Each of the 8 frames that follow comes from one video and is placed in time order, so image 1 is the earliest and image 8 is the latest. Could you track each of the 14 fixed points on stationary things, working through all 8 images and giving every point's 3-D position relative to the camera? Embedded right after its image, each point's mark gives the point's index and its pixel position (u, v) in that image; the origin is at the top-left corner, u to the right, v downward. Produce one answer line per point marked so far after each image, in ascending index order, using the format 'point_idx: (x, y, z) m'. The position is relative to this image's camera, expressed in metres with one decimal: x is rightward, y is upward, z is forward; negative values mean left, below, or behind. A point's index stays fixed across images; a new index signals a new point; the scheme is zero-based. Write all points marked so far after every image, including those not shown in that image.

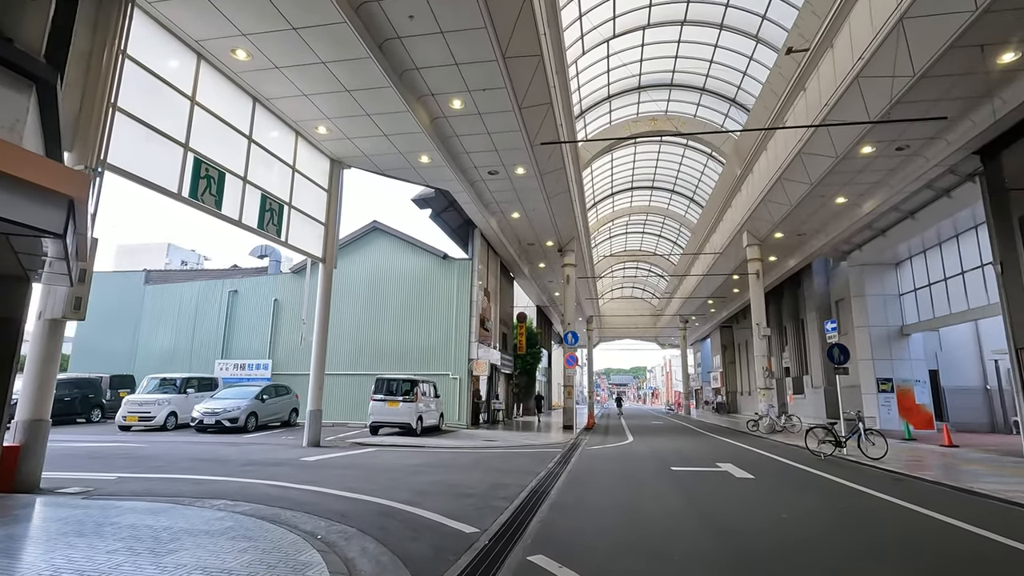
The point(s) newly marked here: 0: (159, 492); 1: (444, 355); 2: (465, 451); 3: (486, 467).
0: (-4.4, -2.5, +6.5) m
1: (-2.4, -2.4, +19.0) m
2: (-1.1, -3.8, +12.5) m
3: (-0.5, -3.2, +9.4) m
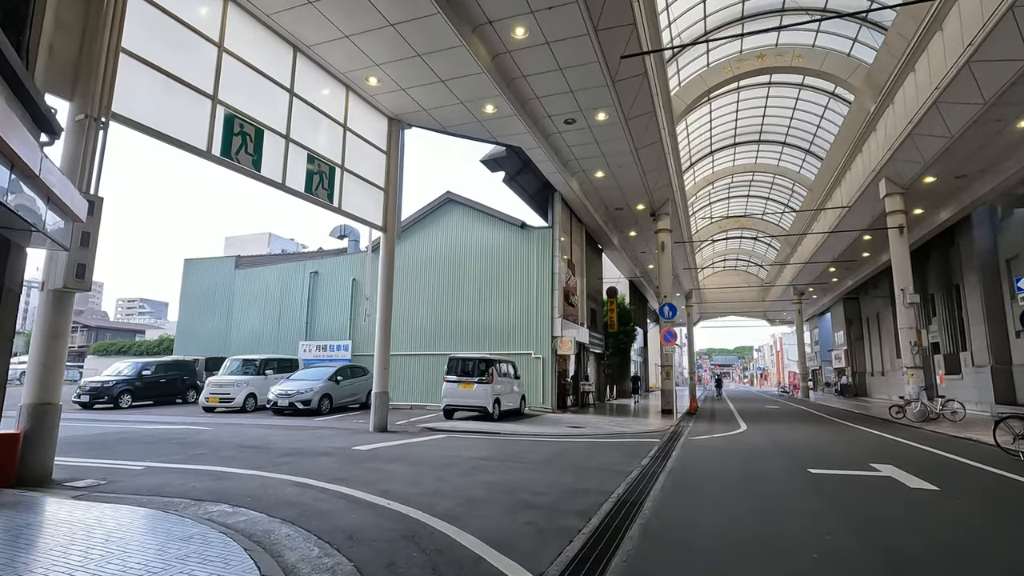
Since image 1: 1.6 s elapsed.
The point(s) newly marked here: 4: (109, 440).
0: (-3.6, -2.1, +5.5) m
1: (+0.5, -1.5, +17.4) m
2: (+0.6, -3.1, +10.8) m
3: (+0.7, -2.5, +7.7) m
4: (-6.8, -2.5, +8.9) m
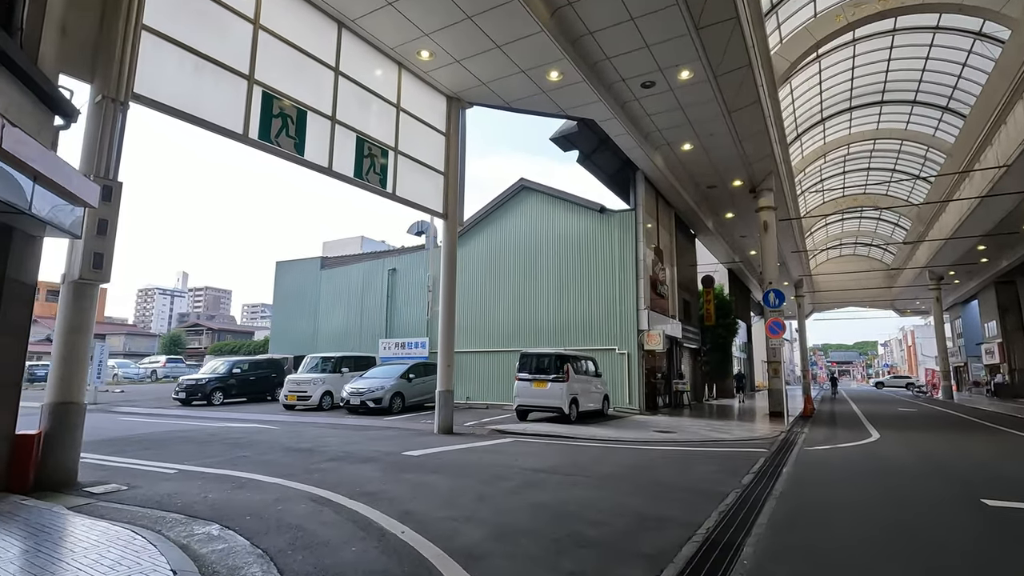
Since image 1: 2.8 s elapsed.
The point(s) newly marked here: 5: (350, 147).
0: (-3.2, -2.0, +4.9) m
1: (+2.9, -1.2, +16.0) m
2: (+2.0, -2.8, +9.4) m
3: (+1.5, -2.3, +6.3) m
4: (-5.7, -2.5, +8.8) m
5: (-2.8, +2.5, +9.3) m
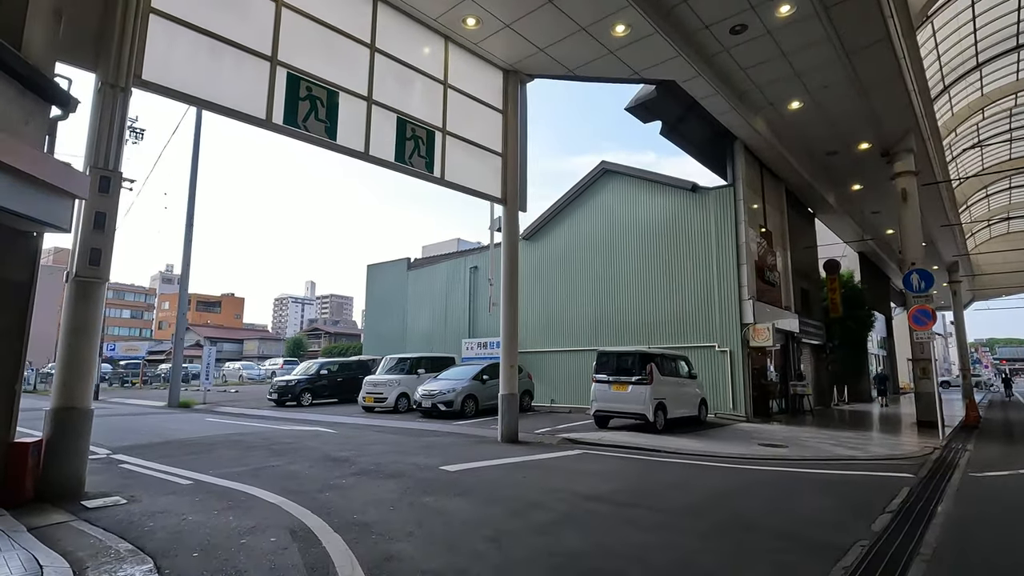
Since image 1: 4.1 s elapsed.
0: (-3.0, -1.9, +4.3) m
1: (+5.1, -0.9, +13.9) m
2: (+3.0, -2.6, +7.7) m
3: (+1.9, -2.0, +4.7) m
4: (-4.7, -2.5, +8.6) m
5: (-2.0, +2.5, +8.5) m
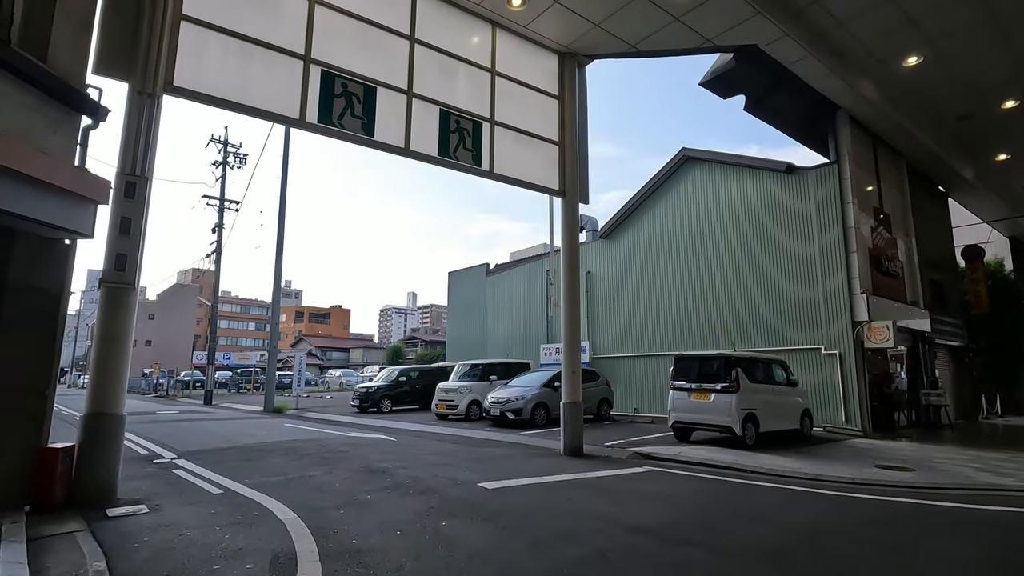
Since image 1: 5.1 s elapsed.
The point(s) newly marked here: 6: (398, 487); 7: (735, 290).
0: (-2.9, -1.9, +4.1) m
1: (+6.8, -0.7, +12.1) m
2: (+3.6, -2.4, +6.3) m
3: (+2.0, -1.9, +3.6) m
4: (-3.7, -2.6, +8.6) m
5: (-1.2, +2.5, +8.1) m
6: (-1.2, -2.2, +5.8) m
7: (+5.7, 0.0, +13.6) m
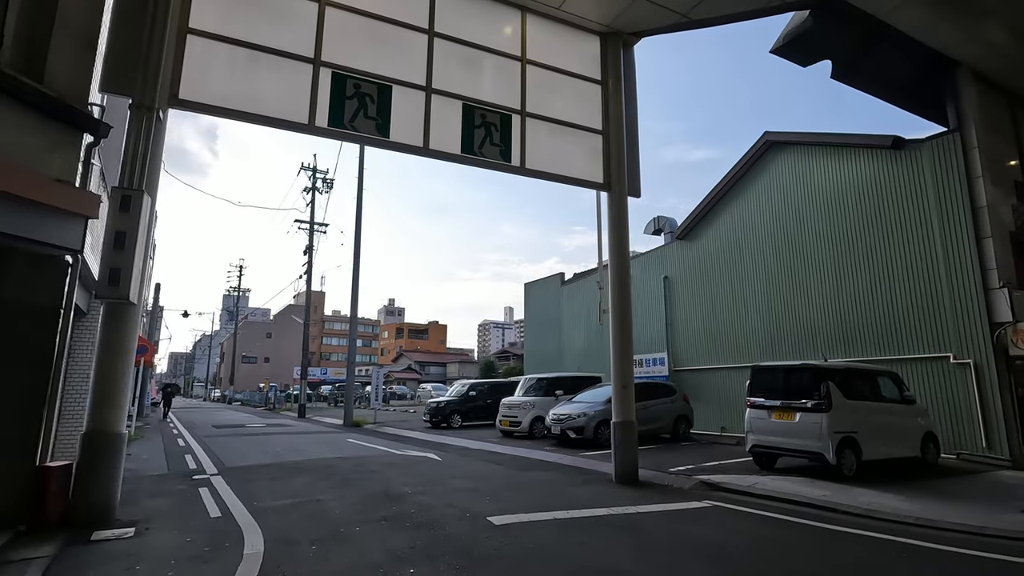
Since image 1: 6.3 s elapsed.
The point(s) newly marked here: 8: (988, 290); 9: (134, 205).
0: (-3.0, -2.0, +3.8) m
1: (+7.9, -0.6, +10.0) m
2: (+3.8, -2.3, +4.8) m
3: (+1.7, -1.8, +2.4) m
4: (-3.0, -2.8, +8.4) m
5: (-0.8, +2.4, +7.6) m
6: (-1.1, -2.2, +5.2) m
7: (+7.1, 0.0, +11.7) m
8: (+8.3, 0.0, +9.3) m
9: (-3.8, +0.8, +5.4) m
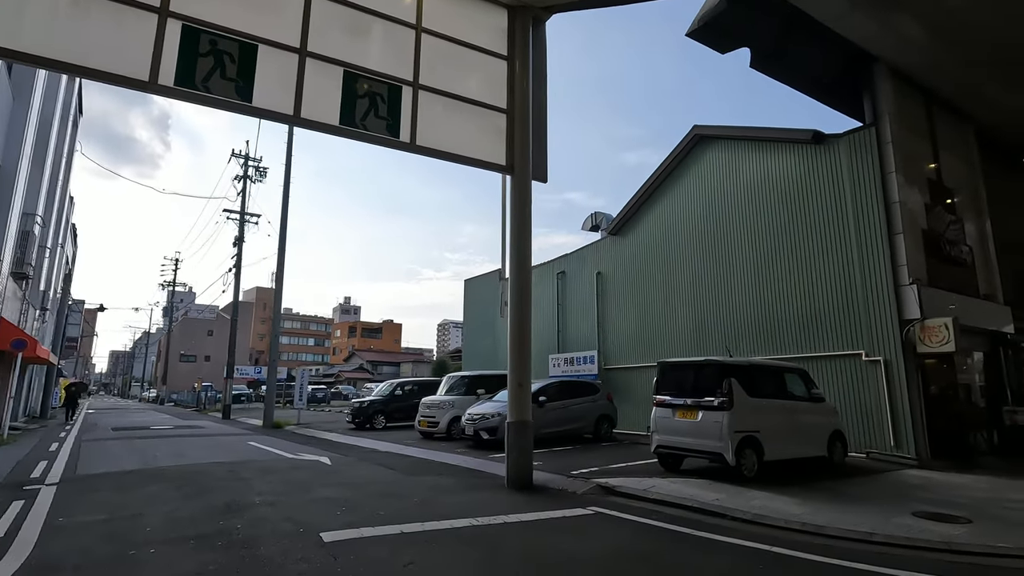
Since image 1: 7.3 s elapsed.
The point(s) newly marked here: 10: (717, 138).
0: (-4.3, -1.8, +2.9) m
1: (+6.2, -0.6, +9.9) m
2: (+2.4, -2.2, +4.4) m
3: (+0.5, -1.7, +1.9) m
4: (-4.6, -2.6, +7.5) m
5: (-2.3, +2.6, +6.8) m
6: (-2.5, -2.1, +4.5) m
7: (+5.3, 0.0, +11.5) m
8: (+6.7, 0.0, +9.2) m
9: (-5.1, +1.1, +4.4) m
10: (+4.8, +3.6, +12.7) m
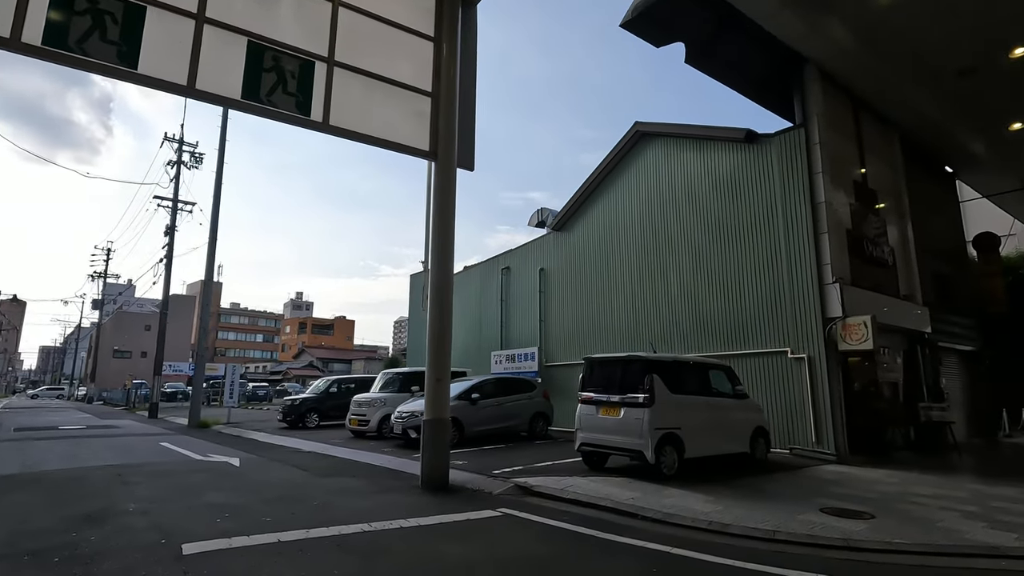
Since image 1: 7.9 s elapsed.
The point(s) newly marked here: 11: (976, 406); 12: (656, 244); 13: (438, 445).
0: (-5.0, -1.6, +2.2) m
1: (+4.9, -0.5, +10.0) m
2: (+1.5, -2.1, +4.3) m
3: (-0.2, -1.6, +1.6) m
4: (-5.7, -2.4, +6.8) m
5: (-3.3, +2.7, +6.3) m
6: (-3.3, -1.9, +3.9) m
7: (+3.9, +0.1, +11.5) m
8: (+5.4, +0.1, +9.4) m
9: (-5.9, +1.2, +3.7) m
10: (+3.4, +3.6, +12.7) m
11: (+12.0, -3.0, +13.8) m
12: (+3.4, +1.0, +12.4) m
13: (-0.9, -2.0, +6.8) m
